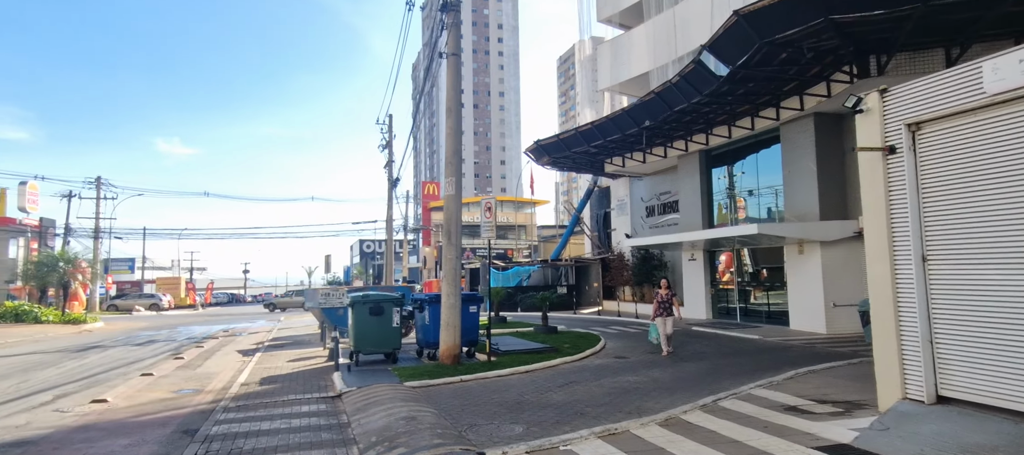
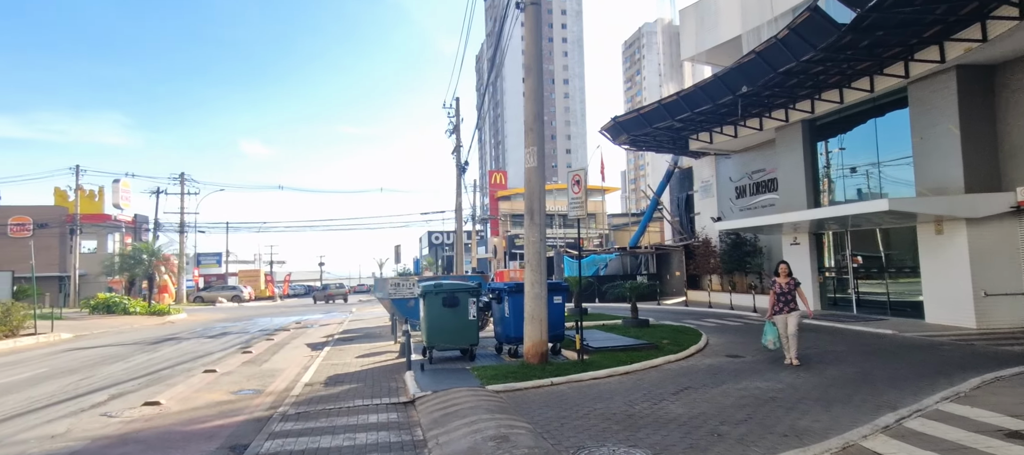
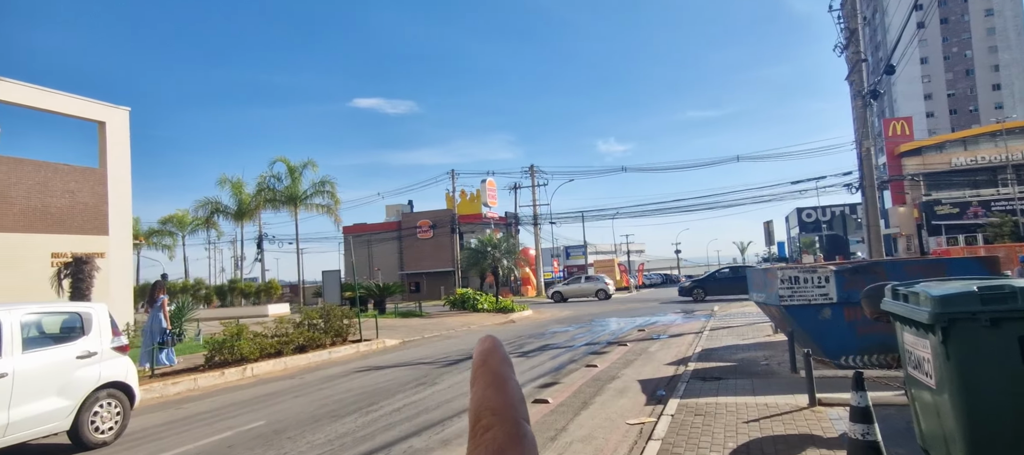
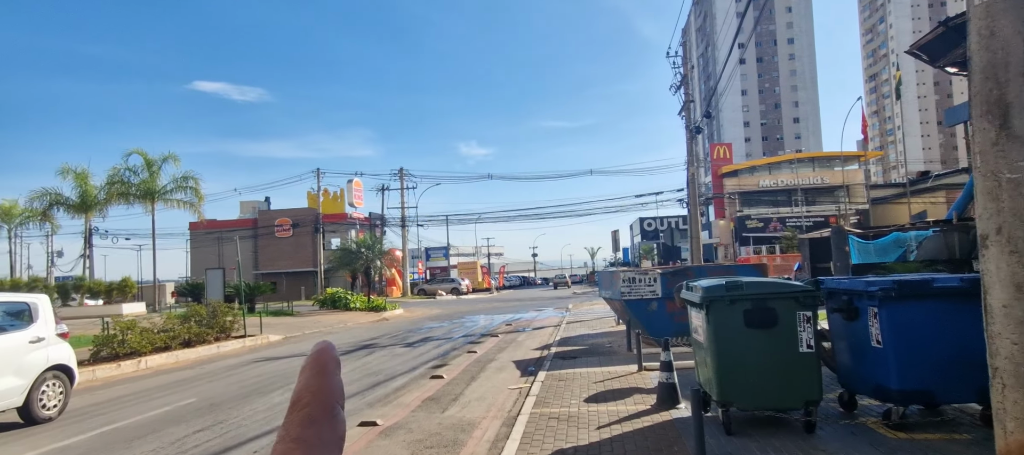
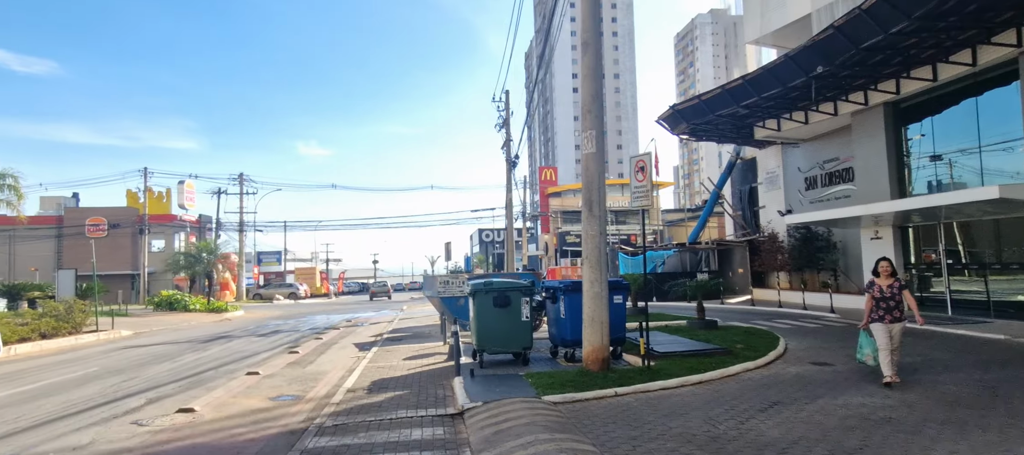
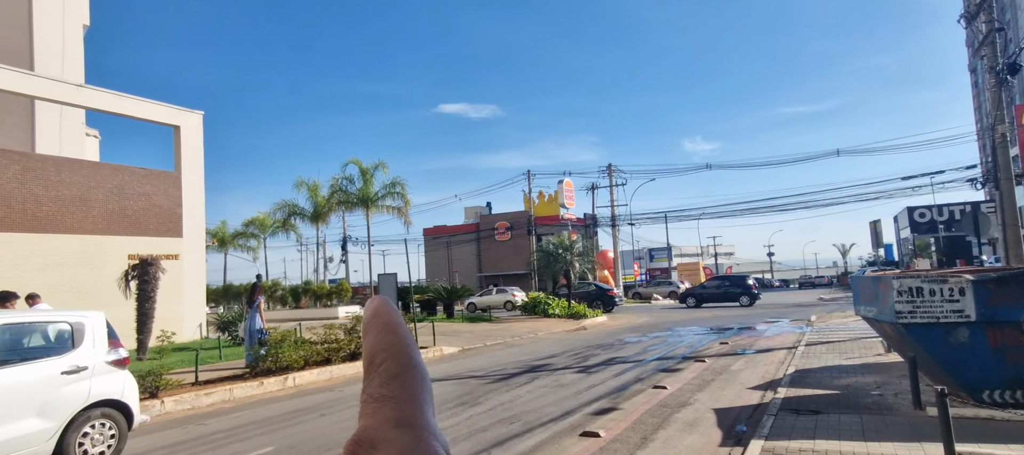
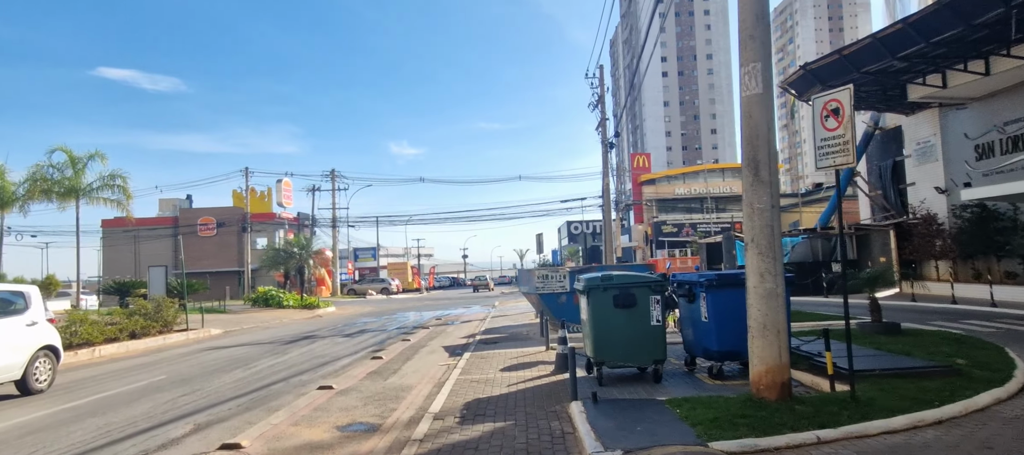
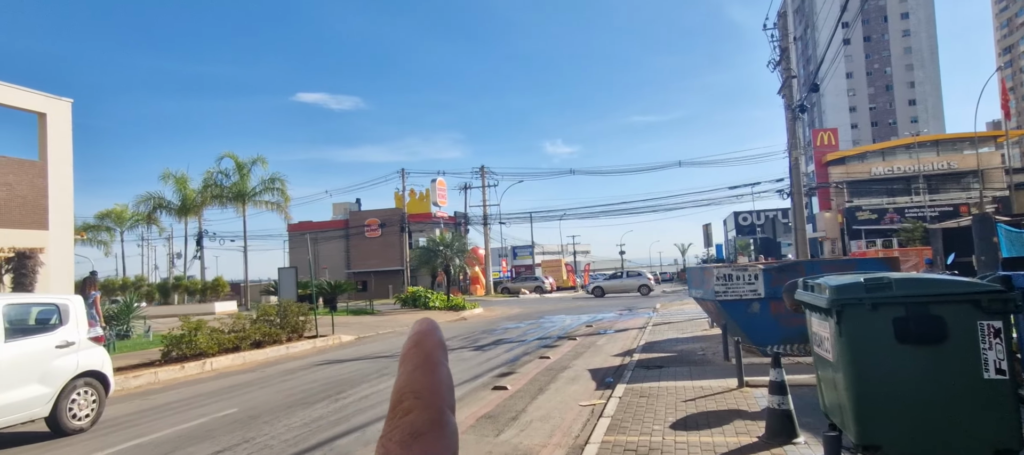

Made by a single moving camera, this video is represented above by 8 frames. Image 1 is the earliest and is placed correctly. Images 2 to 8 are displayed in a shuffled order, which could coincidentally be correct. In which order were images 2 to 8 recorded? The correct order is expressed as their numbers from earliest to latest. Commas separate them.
2, 5, 7, 4, 8, 3, 6
